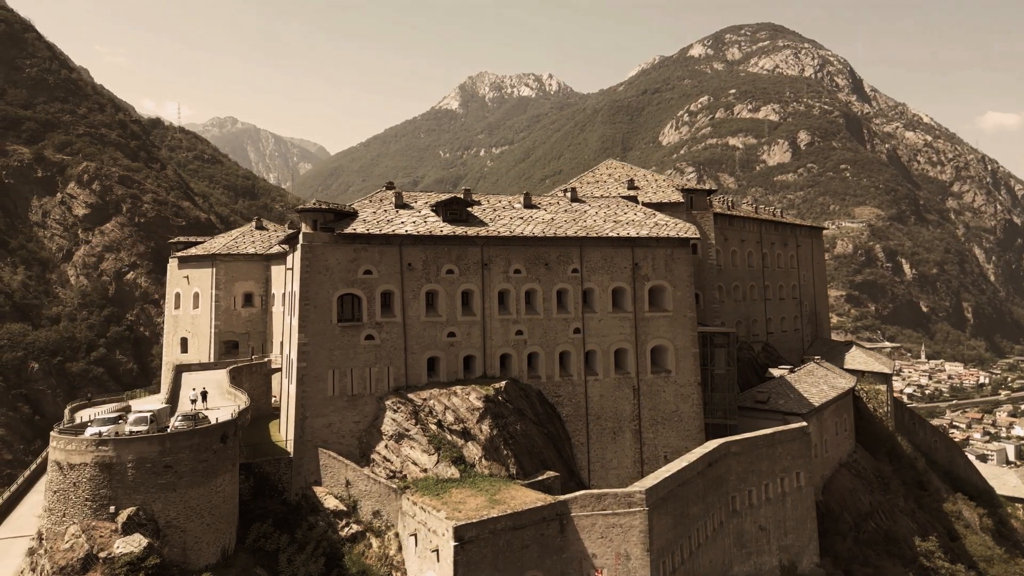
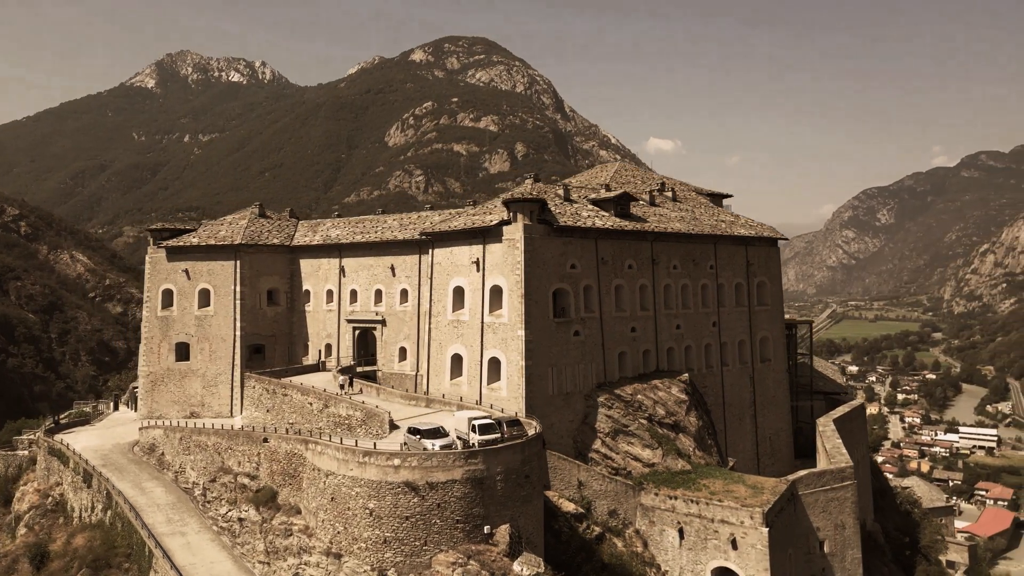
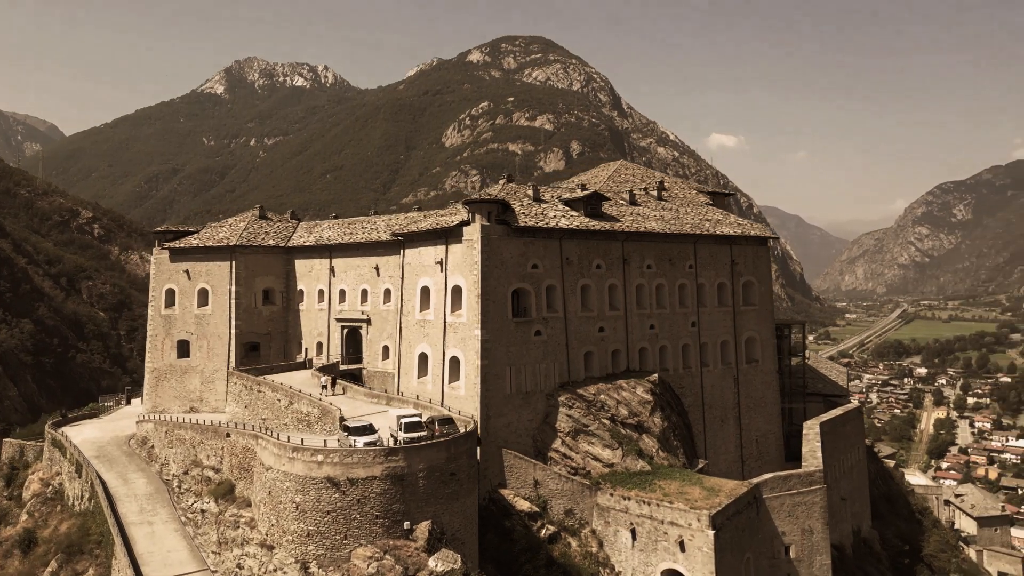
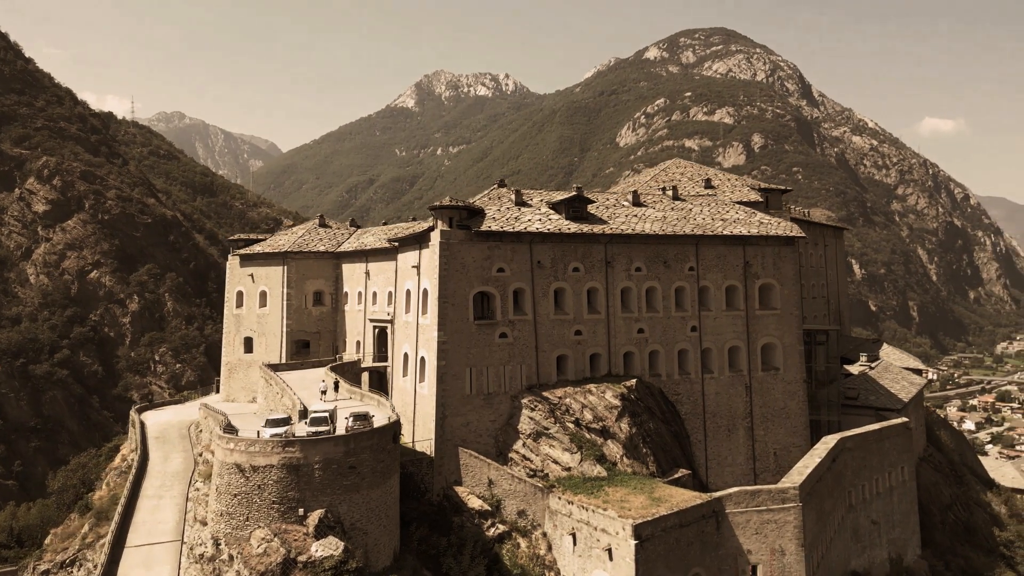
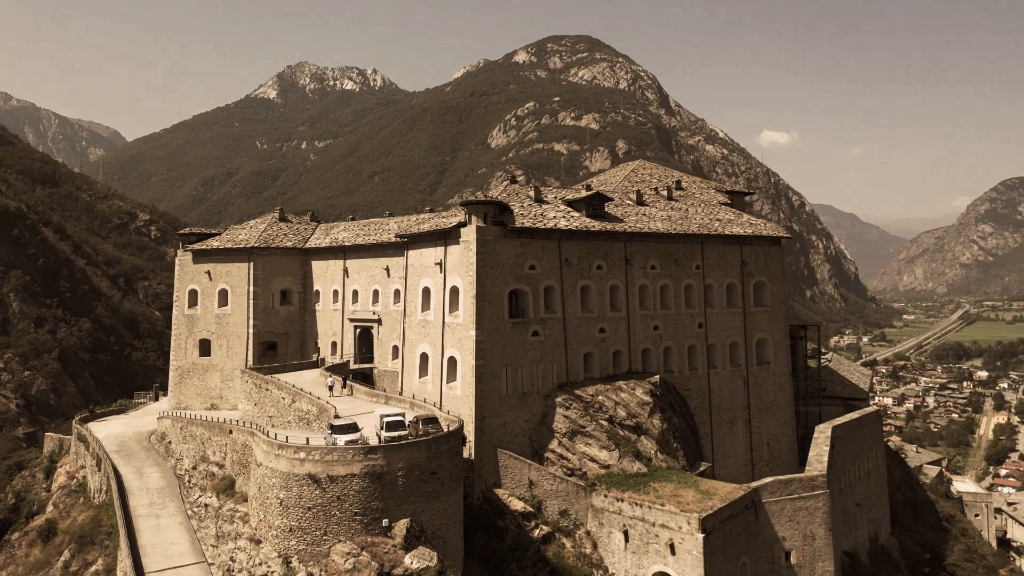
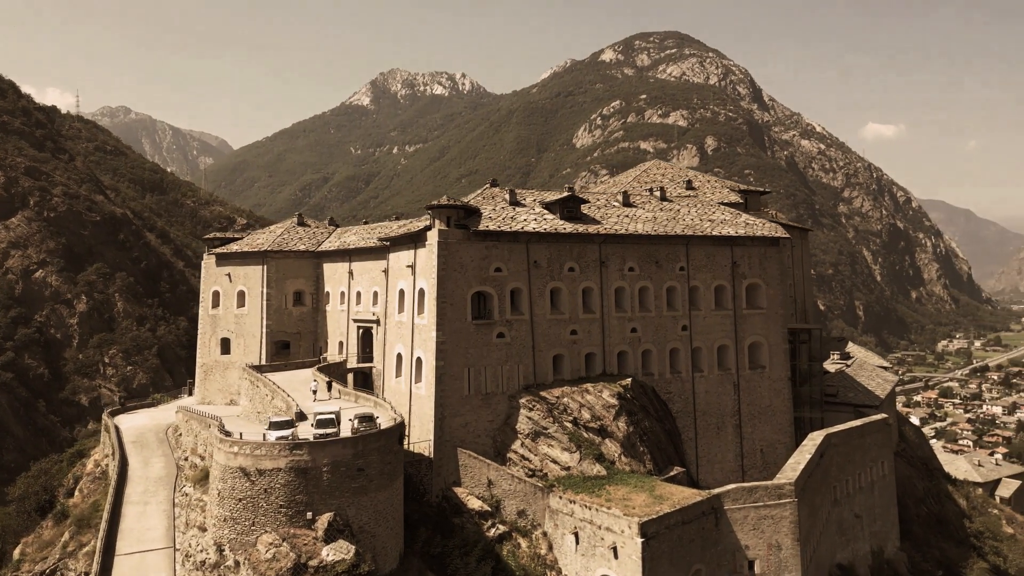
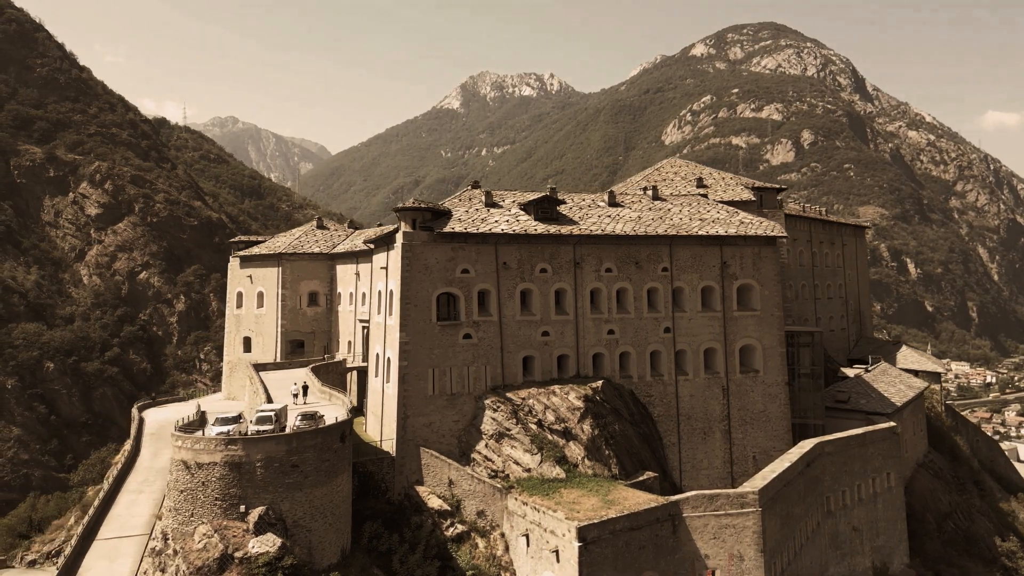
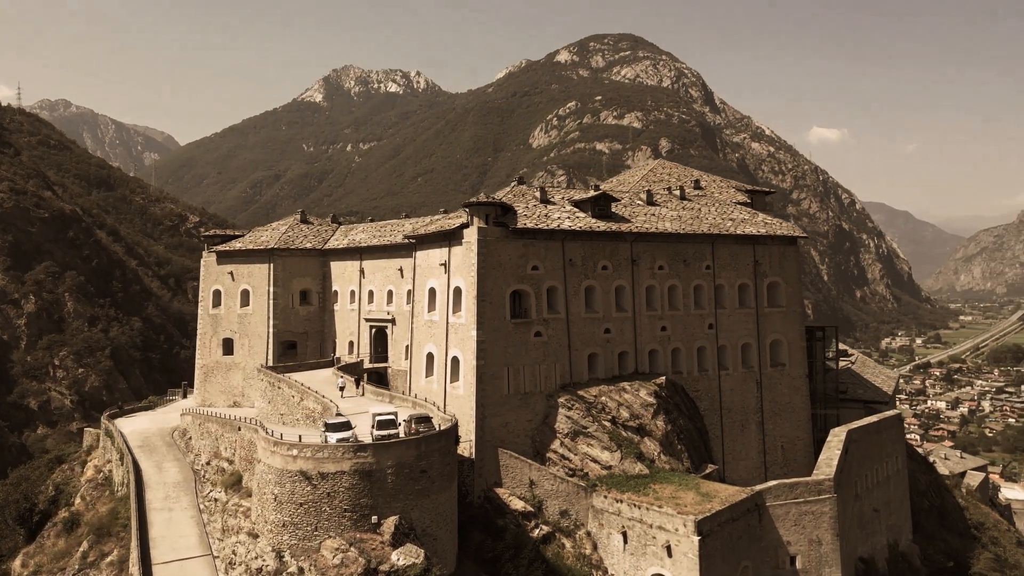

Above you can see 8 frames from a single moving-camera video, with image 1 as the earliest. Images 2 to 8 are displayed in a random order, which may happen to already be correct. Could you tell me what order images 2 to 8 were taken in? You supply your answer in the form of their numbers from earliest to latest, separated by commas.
7, 4, 6, 8, 5, 3, 2
